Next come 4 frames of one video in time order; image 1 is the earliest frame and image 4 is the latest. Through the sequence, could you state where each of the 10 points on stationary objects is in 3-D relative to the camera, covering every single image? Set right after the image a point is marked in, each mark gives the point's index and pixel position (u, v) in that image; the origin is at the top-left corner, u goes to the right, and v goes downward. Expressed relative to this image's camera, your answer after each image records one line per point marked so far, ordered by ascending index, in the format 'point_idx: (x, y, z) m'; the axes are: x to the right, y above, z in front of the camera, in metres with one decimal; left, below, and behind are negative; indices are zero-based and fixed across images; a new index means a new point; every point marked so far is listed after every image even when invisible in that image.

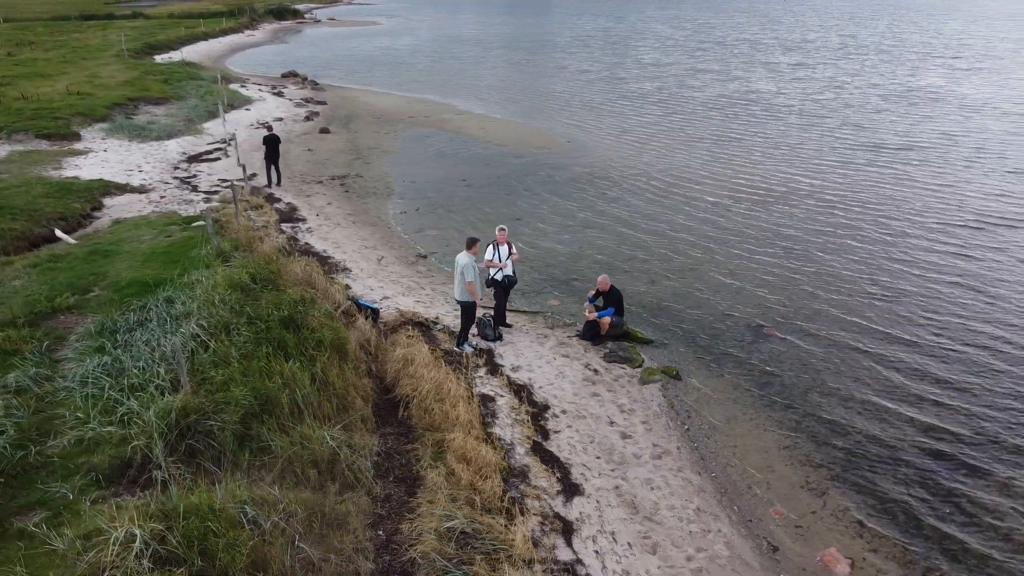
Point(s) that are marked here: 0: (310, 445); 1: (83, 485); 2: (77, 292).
0: (-1.9, -1.5, +7.6) m
1: (-3.7, -1.7, +6.9) m
2: (-6.2, -0.1, +11.4) m
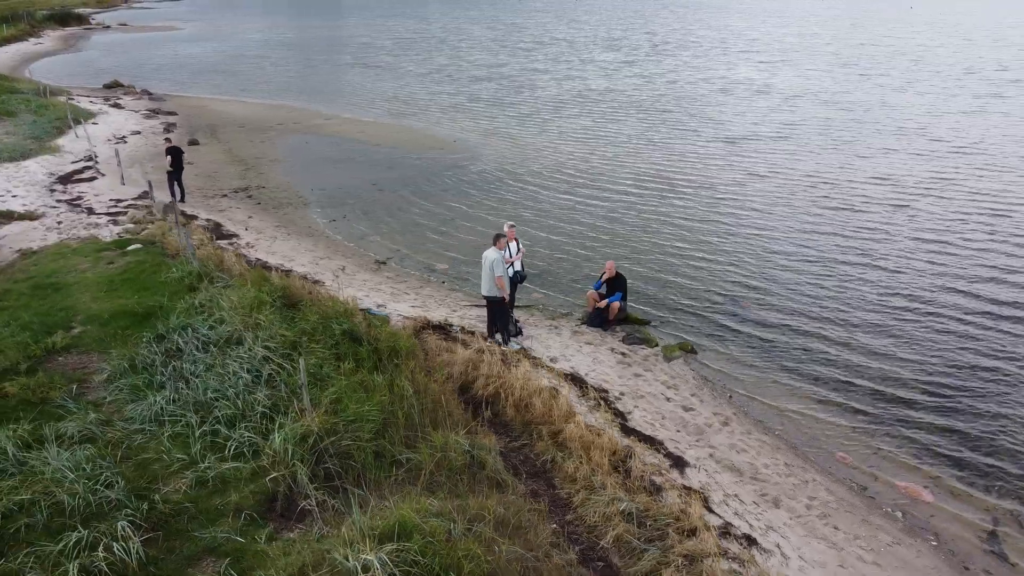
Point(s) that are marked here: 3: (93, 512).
0: (-0.6, -1.5, +7.5) m
1: (-2.1, -1.9, +6.4) m
2: (-5.8, -0.5, +10.1) m
3: (-3.3, -1.8, +6.4) m
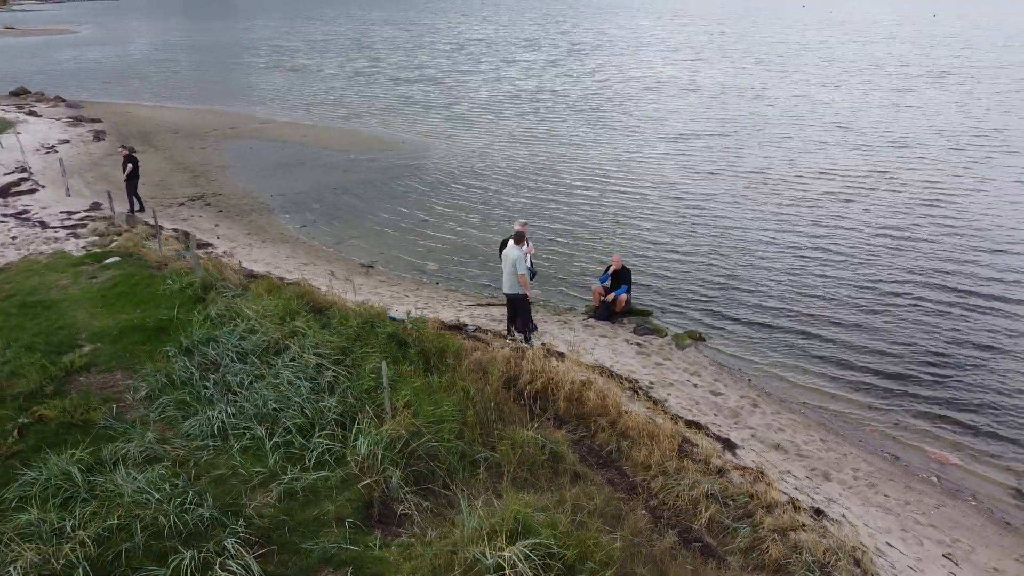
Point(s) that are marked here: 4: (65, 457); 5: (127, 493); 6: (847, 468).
0: (+0.2, -1.5, +7.5) m
1: (-1.3, -1.9, +6.2) m
2: (-5.3, -0.7, +9.6) m
3: (-2.5, -1.9, +6.1) m
4: (-3.9, -1.5, +6.9) m
5: (-3.1, -1.7, +6.5) m
6: (+3.7, -2.0, +8.7) m
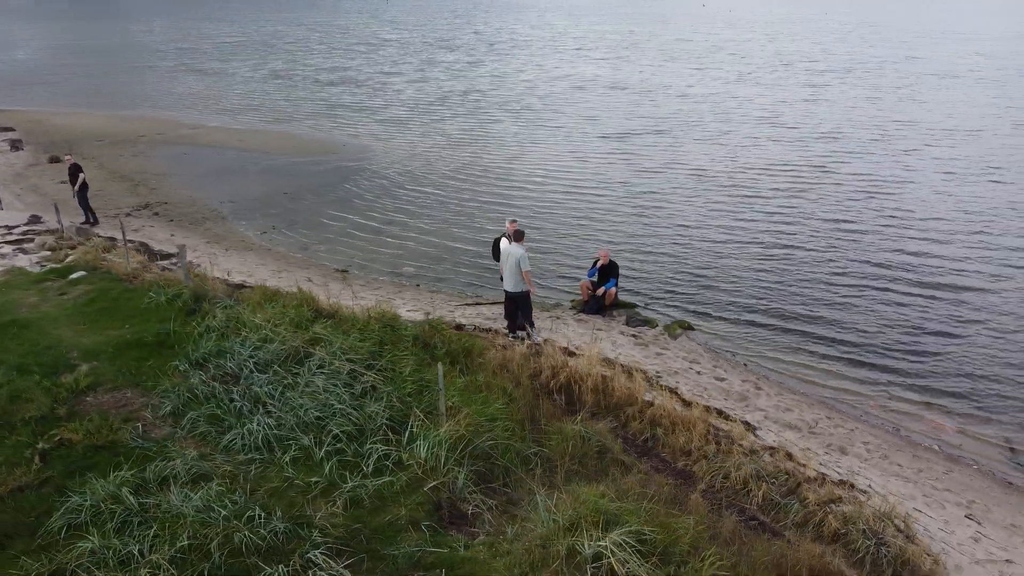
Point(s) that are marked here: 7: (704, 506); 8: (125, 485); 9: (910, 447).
0: (+0.6, -1.5, +7.6) m
1: (-0.6, -1.9, +6.2) m
2: (-5.1, -0.9, +9.0) m
3: (-1.8, -1.9, +6.0) m
4: (-3.3, -1.6, +6.6) m
5: (-2.5, -1.8, +6.3) m
6: (+4.0, -1.8, +9.2) m
7: (+1.7, -1.9, +7.0) m
8: (-3.2, -1.6, +6.6) m
9: (+4.6, -1.8, +9.2) m
